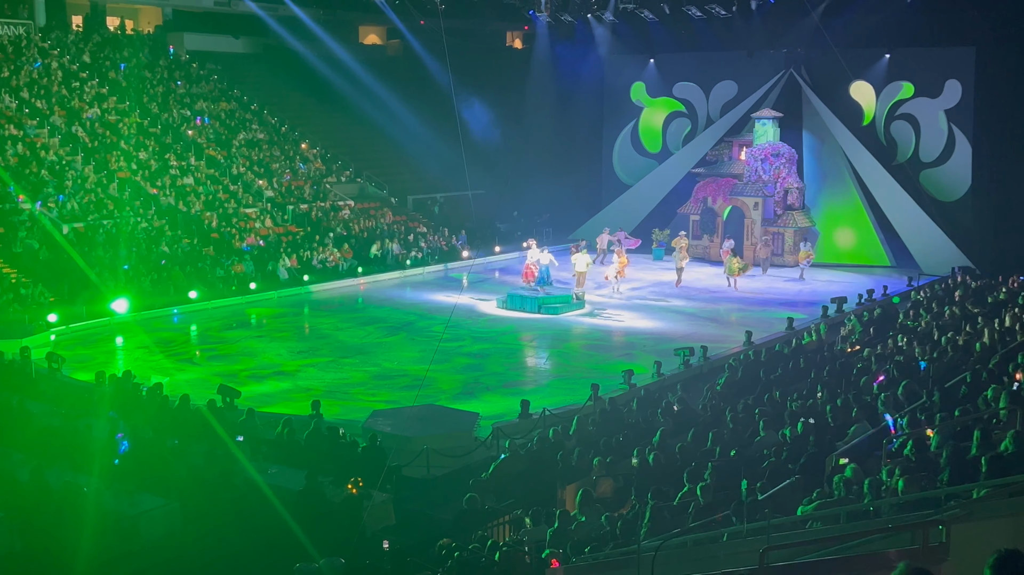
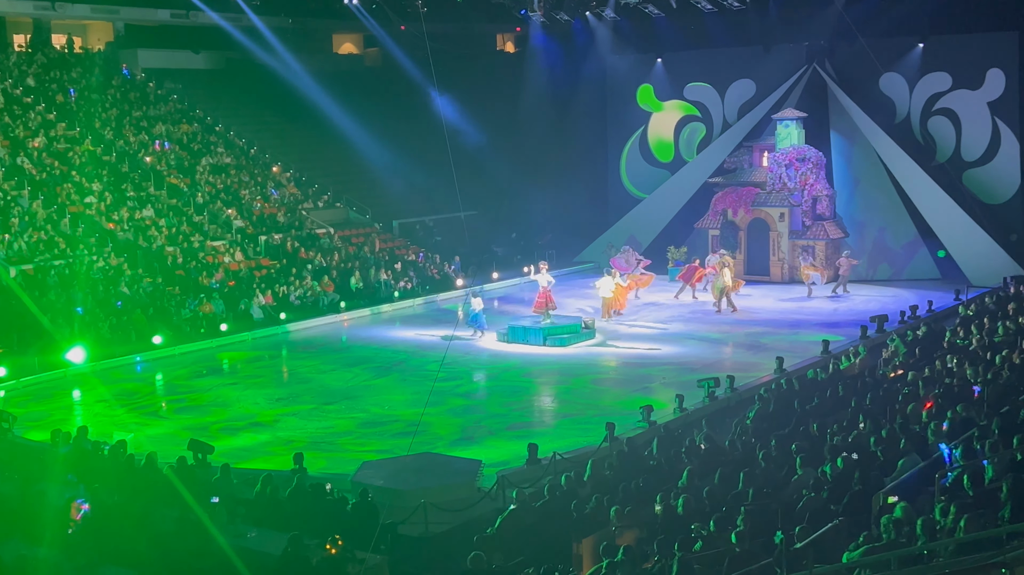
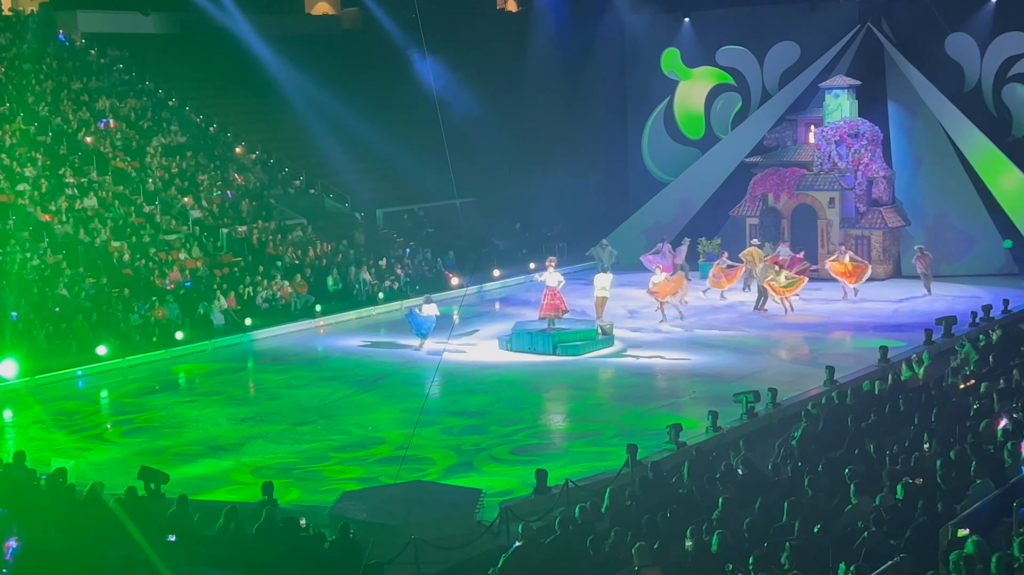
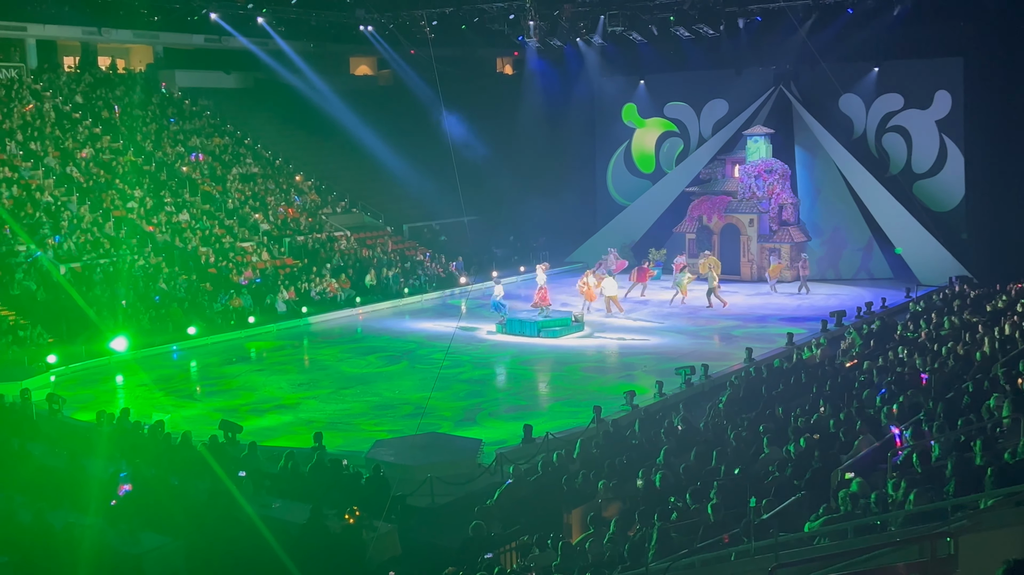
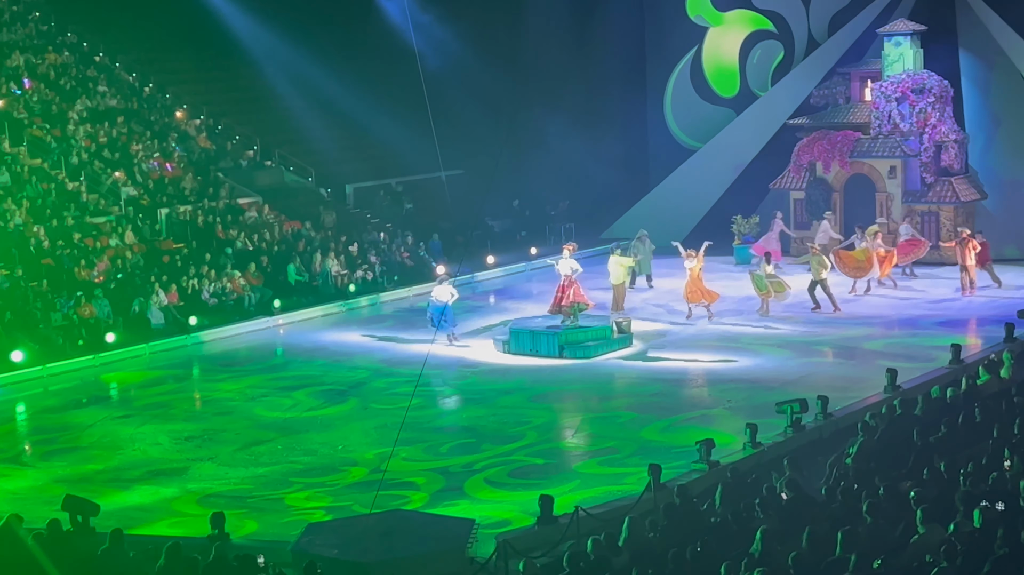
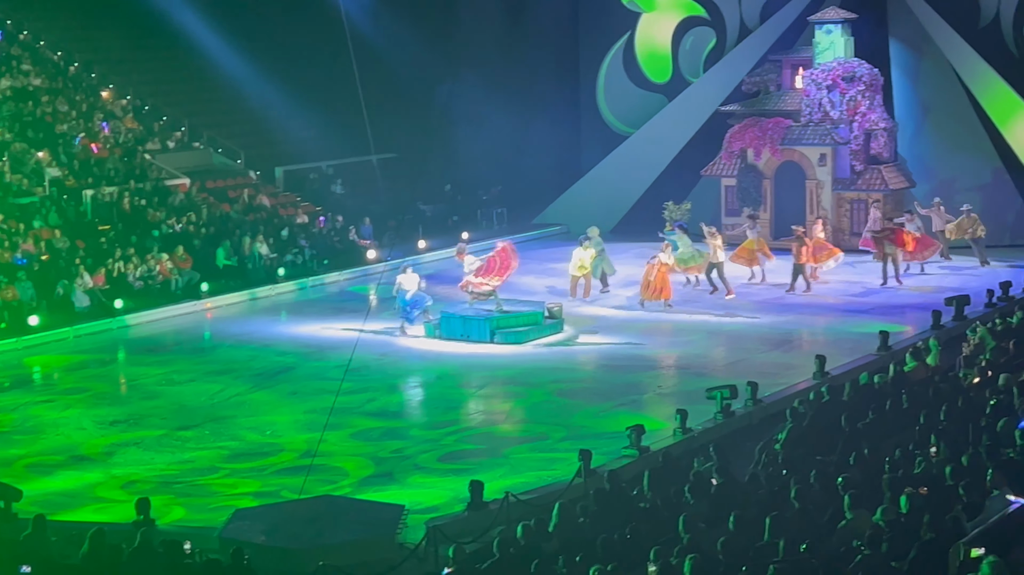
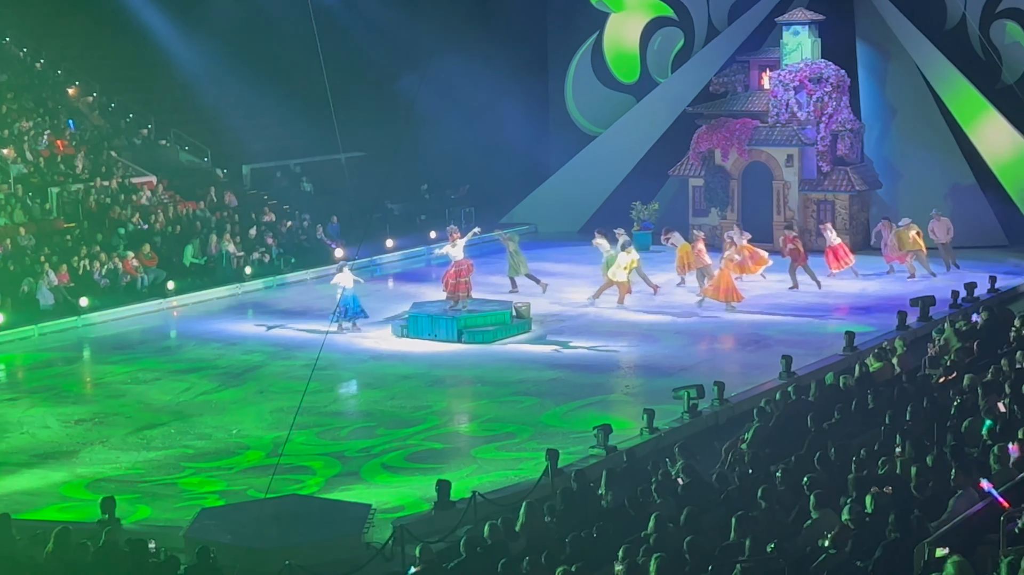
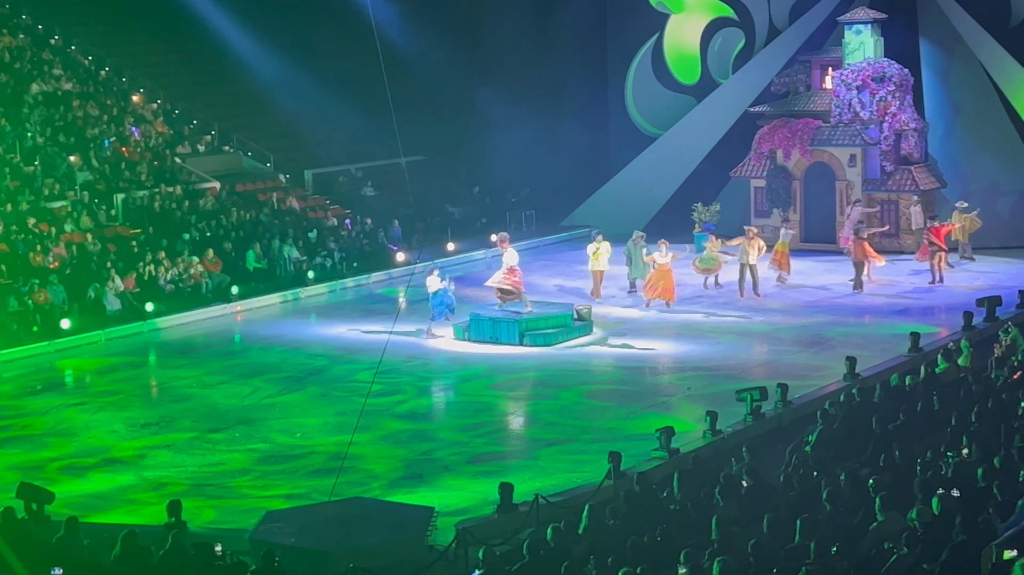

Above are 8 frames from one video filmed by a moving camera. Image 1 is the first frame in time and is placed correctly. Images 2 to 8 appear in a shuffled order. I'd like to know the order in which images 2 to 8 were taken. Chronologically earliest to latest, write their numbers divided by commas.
4, 2, 3, 5, 8, 6, 7
